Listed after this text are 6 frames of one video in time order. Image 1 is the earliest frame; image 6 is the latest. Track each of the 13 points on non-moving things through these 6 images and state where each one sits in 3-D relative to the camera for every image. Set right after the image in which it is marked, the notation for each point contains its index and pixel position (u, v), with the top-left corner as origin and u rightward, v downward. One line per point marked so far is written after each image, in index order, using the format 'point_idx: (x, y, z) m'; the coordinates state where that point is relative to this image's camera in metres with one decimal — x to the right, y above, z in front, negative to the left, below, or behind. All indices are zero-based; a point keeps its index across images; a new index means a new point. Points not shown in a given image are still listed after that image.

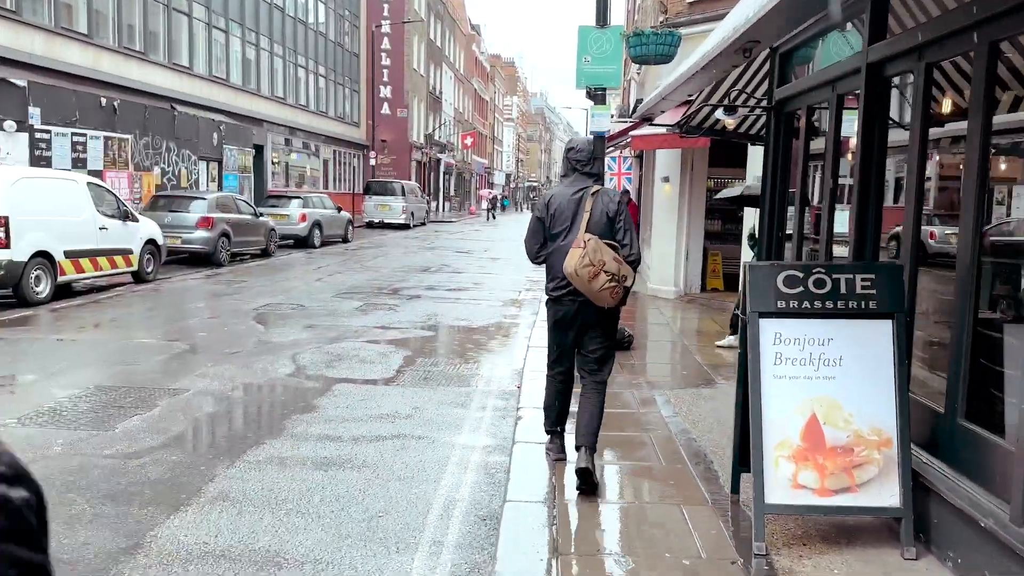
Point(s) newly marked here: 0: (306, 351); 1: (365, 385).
0: (-2.1, -0.7, +8.3) m
1: (-1.2, -0.8, +6.9) m
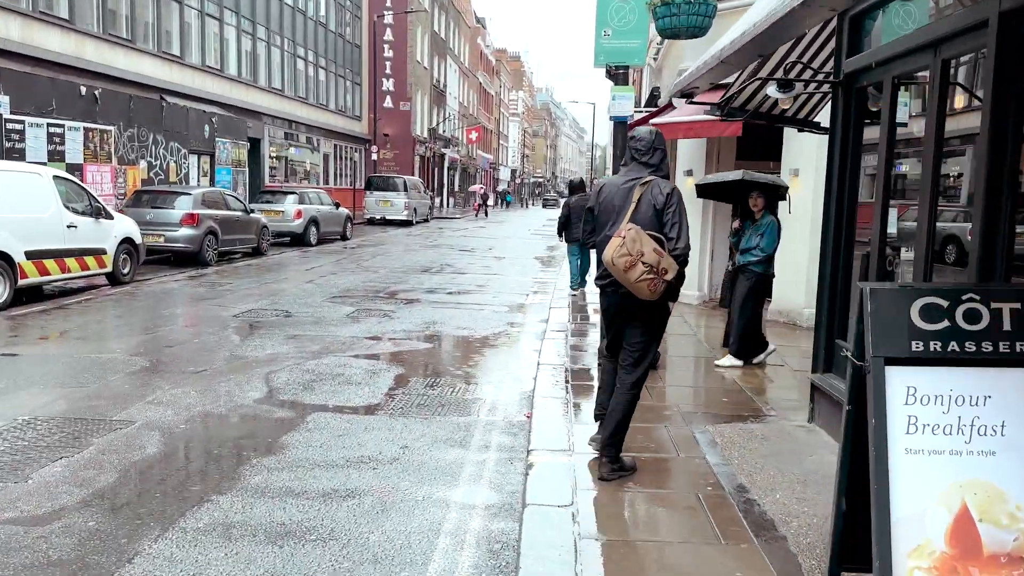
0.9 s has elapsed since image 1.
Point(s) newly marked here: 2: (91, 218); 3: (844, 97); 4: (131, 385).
0: (-2.0, -0.7, +7.2) m
1: (-1.2, -0.9, +5.8) m
2: (-6.1, +1.0, +11.8) m
3: (+2.0, +1.2, +5.0) m
4: (-3.1, -0.8, +6.6) m
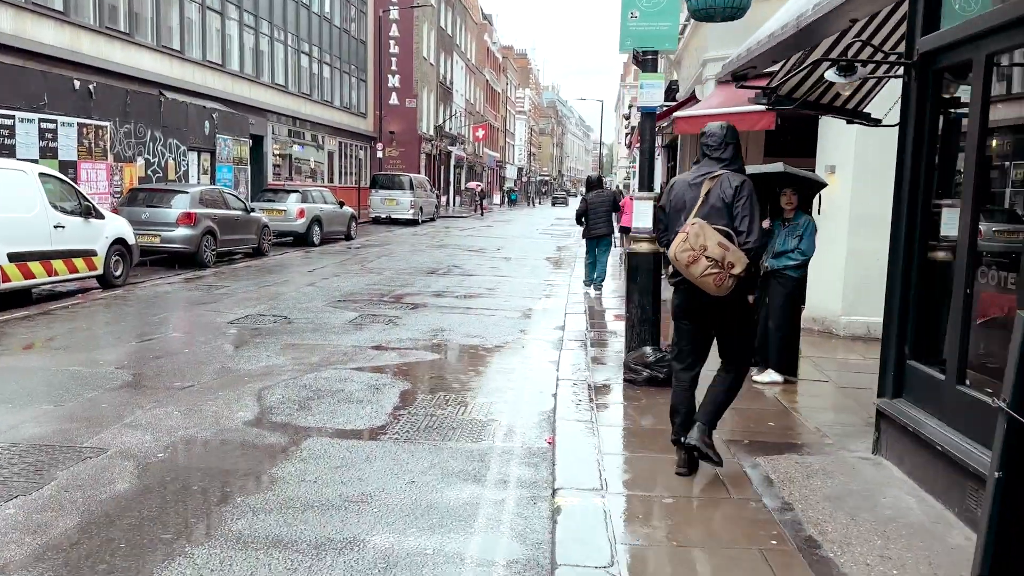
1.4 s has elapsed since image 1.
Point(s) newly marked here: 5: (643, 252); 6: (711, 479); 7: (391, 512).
0: (-1.9, -0.8, +6.6) m
1: (-1.1, -1.0, +5.2) m
2: (-6.0, +1.0, +11.2) m
3: (+2.2, +1.1, +4.3) m
4: (-3.0, -0.9, +6.0) m
5: (+1.1, +0.3, +6.6) m
6: (+1.1, -1.0, +4.3) m
7: (-0.6, -1.1, +4.0) m
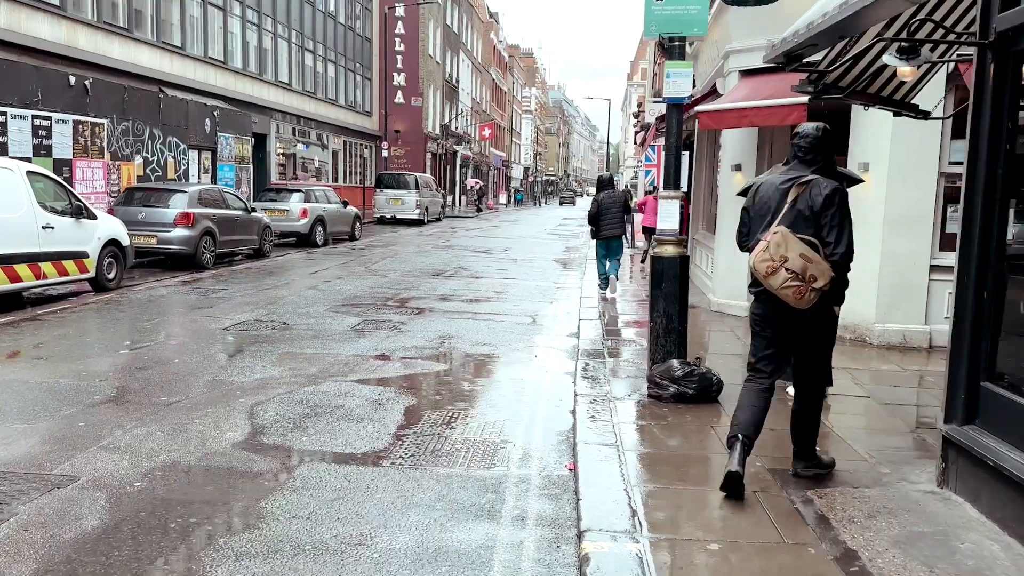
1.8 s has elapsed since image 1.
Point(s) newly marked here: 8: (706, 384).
0: (-1.8, -0.8, +6.0) m
1: (-1.0, -1.0, +4.6) m
2: (-5.8, +0.9, +10.7) m
3: (+2.3, +1.0, +3.8) m
4: (-2.9, -0.9, +5.5) m
5: (+1.2, +0.2, +6.1) m
6: (+1.2, -1.1, +3.8) m
7: (-0.5, -1.2, +3.5) m
8: (+1.4, -0.7, +5.8) m
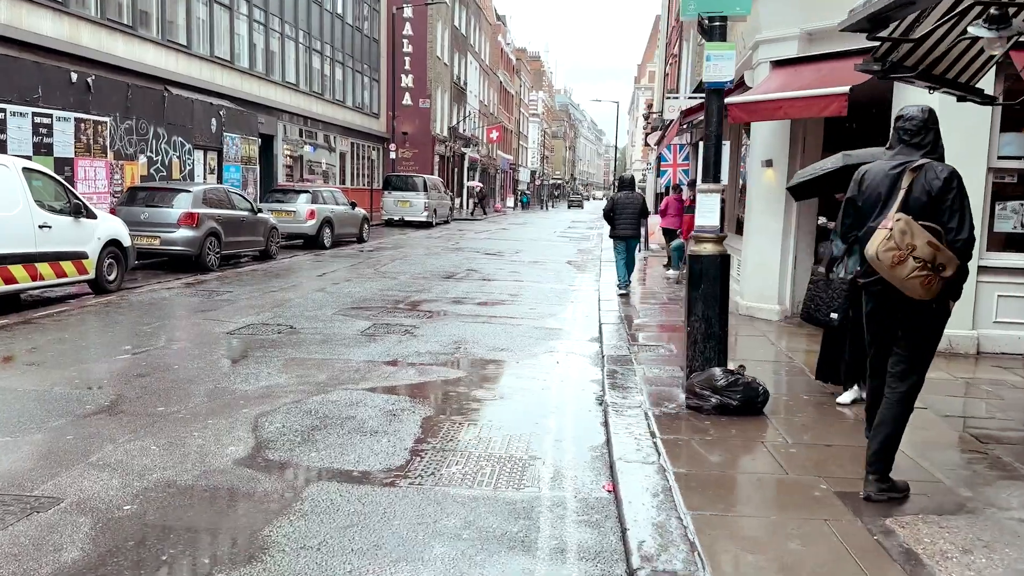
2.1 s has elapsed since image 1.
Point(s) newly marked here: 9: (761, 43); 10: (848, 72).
0: (-1.6, -0.8, +5.6) m
1: (-0.8, -1.0, +4.2) m
2: (-5.6, +0.9, +10.2) m
3: (+2.4, +1.0, +3.3) m
4: (-2.7, -0.9, +5.0) m
5: (+1.3, +0.2, +5.6) m
6: (+1.3, -1.1, +3.3) m
7: (-0.4, -1.2, +3.1) m
8: (+1.6, -0.7, +5.3) m
9: (+2.8, +2.8, +9.2) m
10: (+3.3, +2.1, +8.0) m
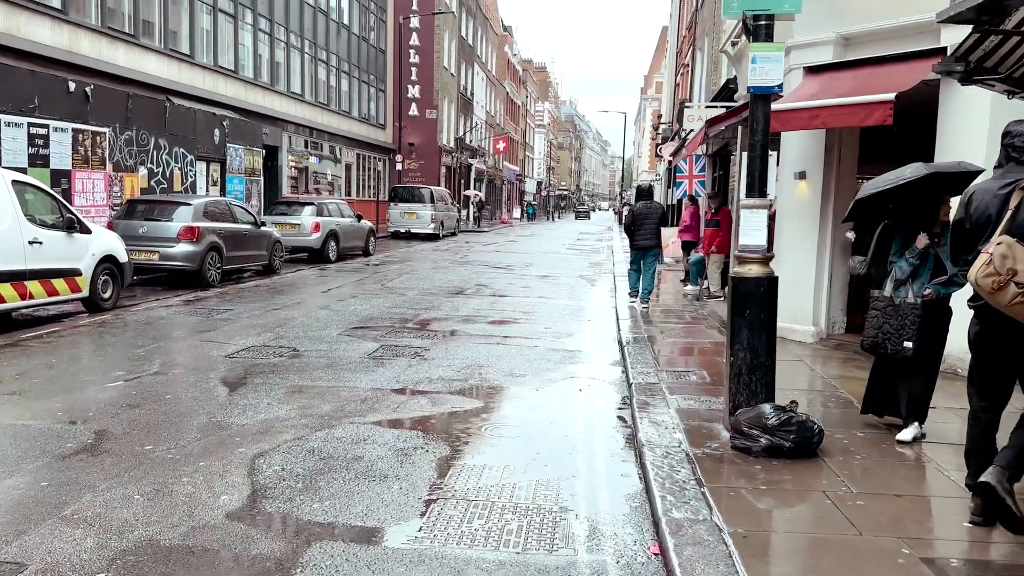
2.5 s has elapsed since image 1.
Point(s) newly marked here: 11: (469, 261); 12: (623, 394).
0: (-1.5, -1.0, +5.0) m
1: (-0.6, -1.2, +3.6) m
2: (-5.4, +0.7, +9.7) m
3: (+2.6, +0.9, +2.7) m
4: (-2.5, -1.1, +4.5) m
5: (+1.5, +0.1, +5.0) m
6: (+1.5, -1.2, +2.7) m
7: (-0.2, -1.3, +2.5) m
8: (+1.7, -0.9, +4.7) m
9: (+3.0, +2.6, +8.7) m
10: (+3.5, +1.9, +7.4) m
11: (-1.1, +0.7, +20.0) m
12: (+0.9, -0.9, +6.9) m
